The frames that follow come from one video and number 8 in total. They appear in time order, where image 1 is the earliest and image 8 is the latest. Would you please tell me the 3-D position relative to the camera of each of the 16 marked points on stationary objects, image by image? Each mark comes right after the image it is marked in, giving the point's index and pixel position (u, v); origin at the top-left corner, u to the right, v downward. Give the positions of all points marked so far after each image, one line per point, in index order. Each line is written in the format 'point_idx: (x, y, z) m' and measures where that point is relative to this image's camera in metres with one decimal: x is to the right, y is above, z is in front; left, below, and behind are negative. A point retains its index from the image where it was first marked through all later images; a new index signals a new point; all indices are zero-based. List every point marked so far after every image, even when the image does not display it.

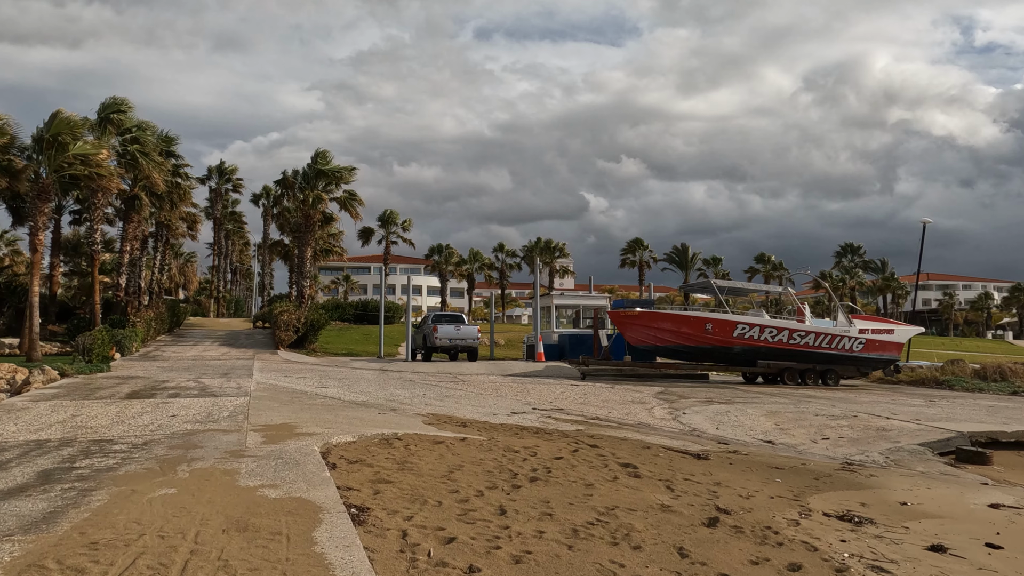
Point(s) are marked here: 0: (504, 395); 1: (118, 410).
0: (-0.1, -2.2, +14.9) m
1: (-5.4, -1.7, +9.9) m
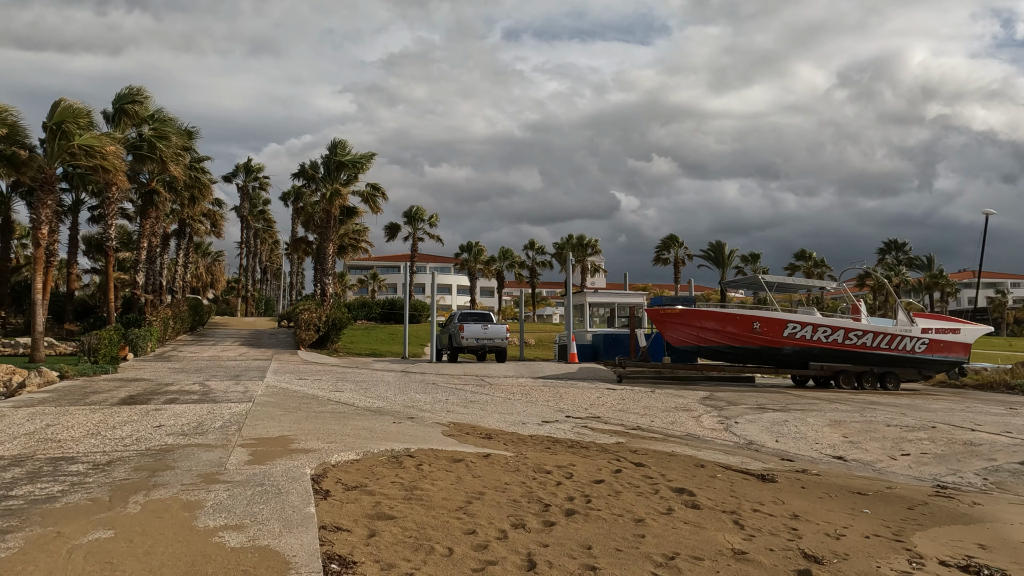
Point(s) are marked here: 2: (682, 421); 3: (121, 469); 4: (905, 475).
0: (+0.4, -2.1, +13.6) m
1: (-5.0, -1.6, +8.9) m
2: (+2.8, -2.2, +11.9) m
3: (-3.2, -1.5, +6.1) m
4: (+4.6, -2.2, +8.6) m
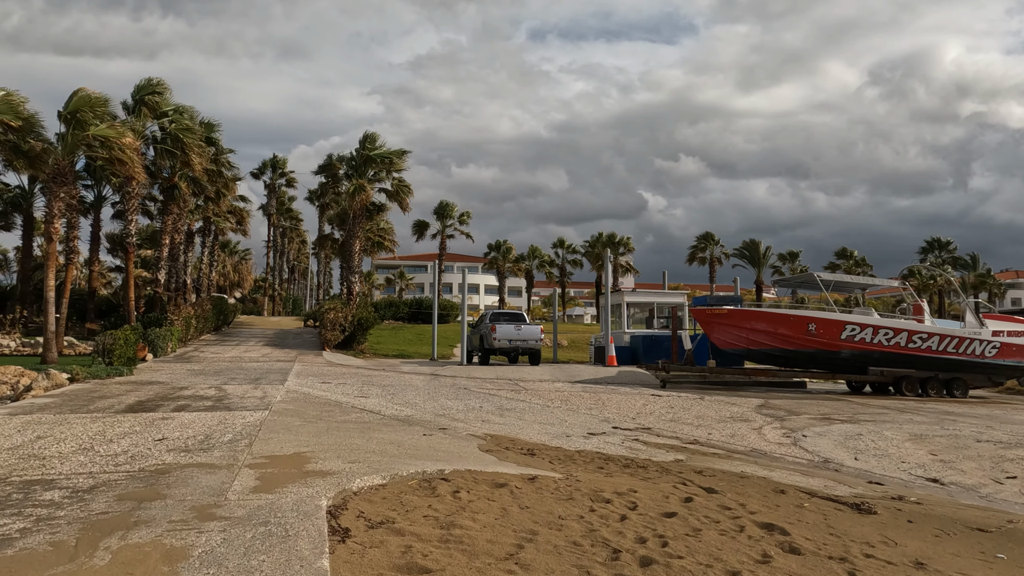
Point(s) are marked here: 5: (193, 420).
0: (+1.1, -2.0, +12.5) m
1: (-4.5, -1.5, +7.9) m
2: (+3.4, -2.1, +10.7) m
3: (-2.8, -1.4, +5.1) m
4: (+5.1, -2.2, +7.4) m
5: (-3.8, -1.6, +8.9) m
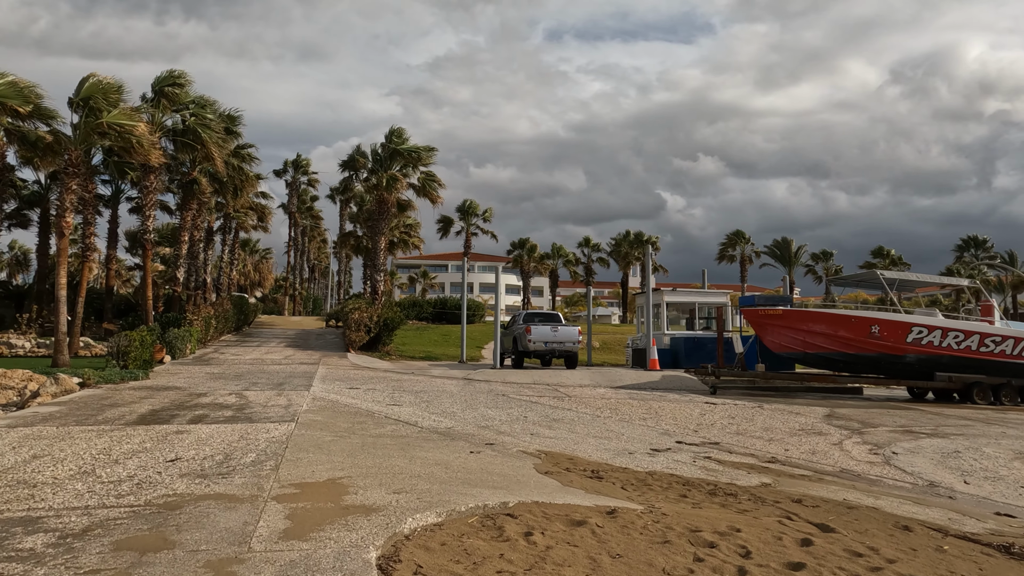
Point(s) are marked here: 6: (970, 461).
0: (+1.8, -2.0, +11.3) m
1: (-3.9, -1.5, +6.9) m
2: (+4.0, -2.1, +9.5) m
3: (-2.3, -1.4, +4.0) m
4: (+5.7, -2.1, +6.1) m
5: (-3.2, -1.6, +7.8) m
6: (+5.6, -2.1, +9.1) m
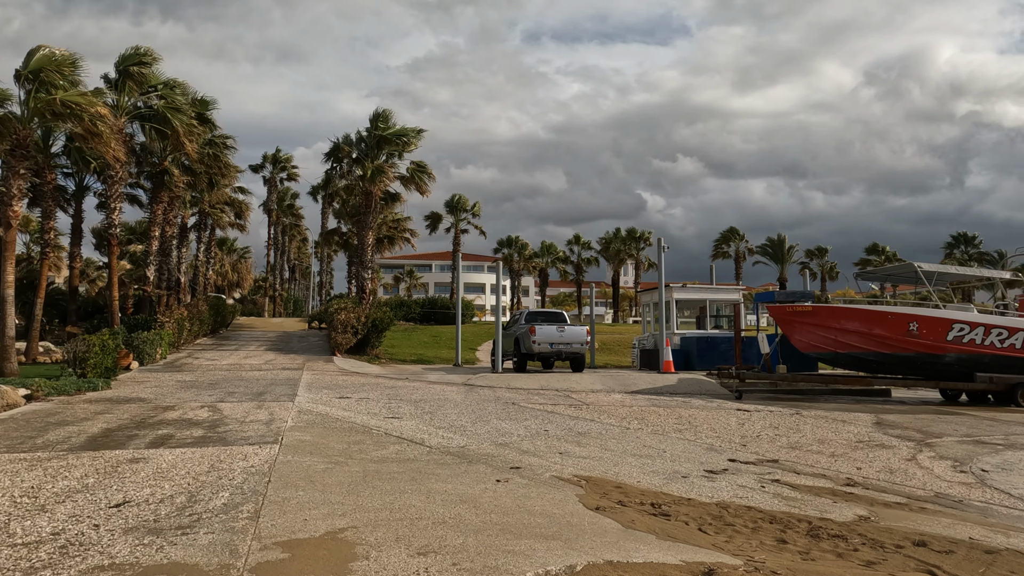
0: (+2.0, -1.9, +9.9) m
1: (-3.5, -1.4, +5.4) m
2: (+4.3, -2.0, +8.2) m
3: (-1.9, -1.3, +2.5) m
4: (+6.0, -2.0, +4.8) m
5: (-2.9, -1.5, +6.3) m
6: (+5.9, -2.0, +7.7) m
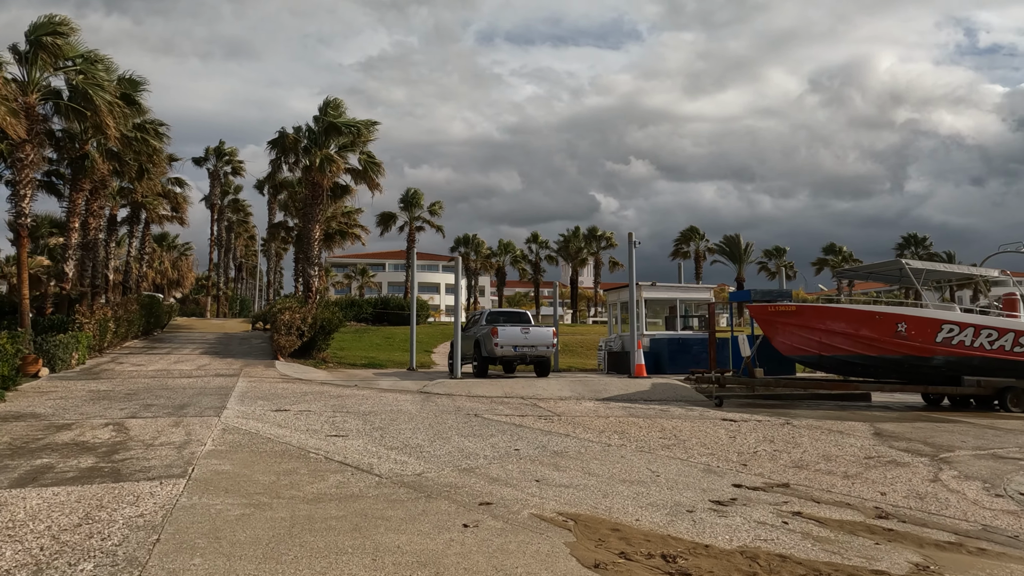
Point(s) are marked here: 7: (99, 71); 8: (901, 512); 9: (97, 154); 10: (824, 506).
0: (+1.6, -1.9, +8.7) m
1: (-3.7, -1.4, +3.8) m
2: (+4.0, -2.0, +7.1) m
3: (-1.8, -1.3, +1.1) m
4: (+5.9, -2.0, +3.8) m
5: (-3.1, -1.4, +4.8) m
6: (+5.6, -2.0, +6.7) m
7: (-9.6, +5.0, +17.1) m
8: (+3.3, -1.9, +6.4) m
9: (-10.6, +3.4, +18.8) m
10: (+2.7, -1.9, +6.5) m
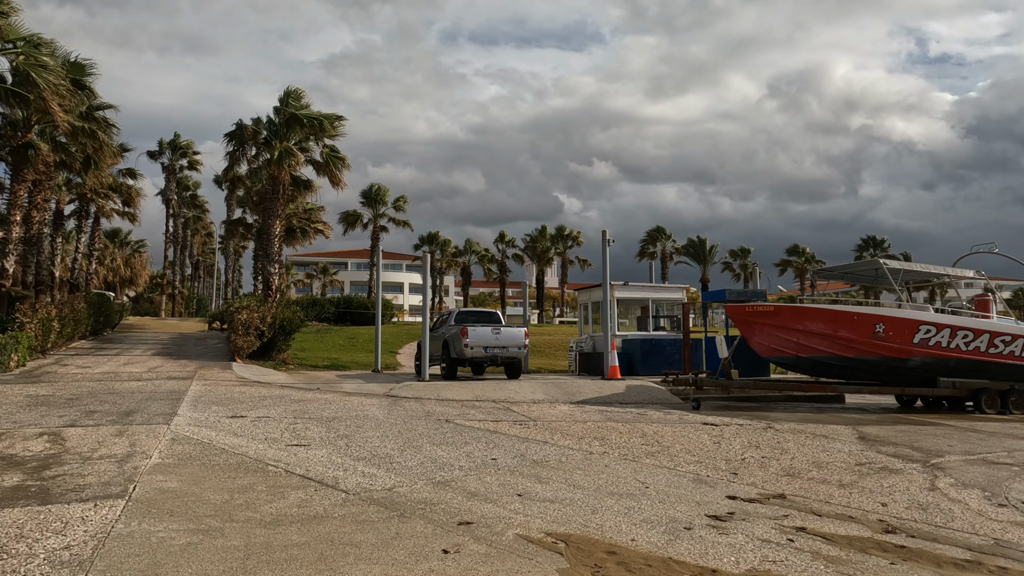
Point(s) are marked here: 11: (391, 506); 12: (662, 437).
0: (+1.4, -1.9, +8.2) m
1: (-3.7, -1.3, +3.1) m
2: (+3.8, -1.9, +6.7) m
3: (-1.7, -1.3, +0.4) m
4: (+5.9, -2.0, +3.5) m
5: (-3.1, -1.4, +4.0) m
6: (+5.4, -2.0, +6.5) m
7: (-10.2, +5.1, +16.1) m
8: (+3.2, -1.9, +6.0) m
9: (-11.3, +3.5, +17.7) m
10: (+2.6, -1.9, +6.0) m
11: (-0.9, -1.6, +5.6) m
12: (+1.9, -1.9, +9.5) m
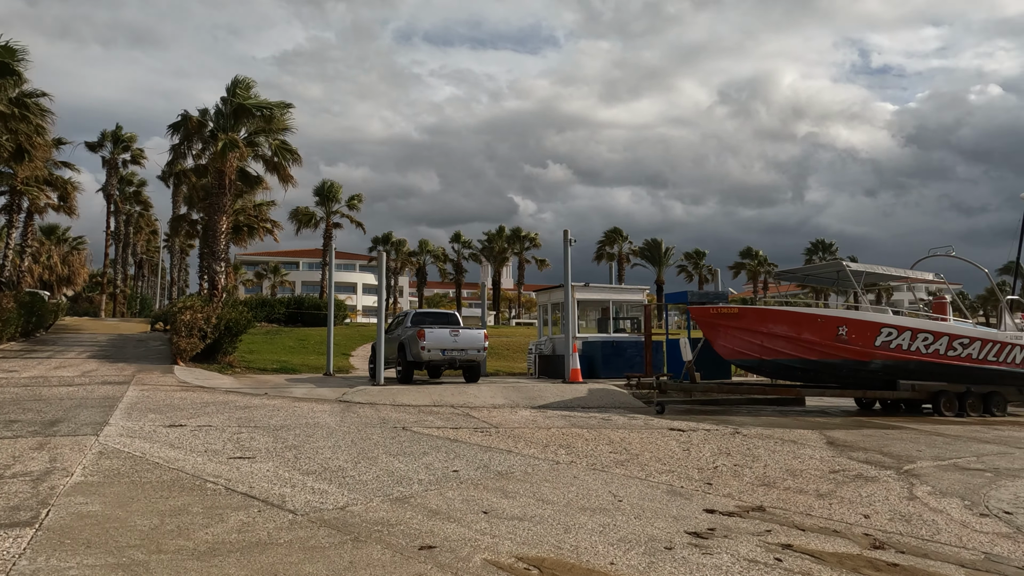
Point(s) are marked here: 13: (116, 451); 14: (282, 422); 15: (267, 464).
0: (+1.0, -1.9, +7.8) m
1: (-3.8, -1.3, +2.3) m
2: (+3.5, -2.0, +6.4) m
3: (-1.6, -1.2, -0.2) m
4: (+5.8, -2.0, +3.4) m
5: (-3.3, -1.4, +3.4) m
6: (+5.1, -2.0, +6.3) m
7: (-11.0, +5.1, +14.9) m
8: (+2.9, -1.9, +5.7) m
9: (-12.2, +3.5, +16.5) m
10: (+2.3, -1.9, +5.7) m
11: (-1.2, -1.6, +5.0) m
12: (+1.5, -1.9, +9.1) m
13: (-3.9, -1.6, +7.2) m
14: (-3.0, -1.7, +9.4) m
15: (-2.3, -1.6, +6.9) m
